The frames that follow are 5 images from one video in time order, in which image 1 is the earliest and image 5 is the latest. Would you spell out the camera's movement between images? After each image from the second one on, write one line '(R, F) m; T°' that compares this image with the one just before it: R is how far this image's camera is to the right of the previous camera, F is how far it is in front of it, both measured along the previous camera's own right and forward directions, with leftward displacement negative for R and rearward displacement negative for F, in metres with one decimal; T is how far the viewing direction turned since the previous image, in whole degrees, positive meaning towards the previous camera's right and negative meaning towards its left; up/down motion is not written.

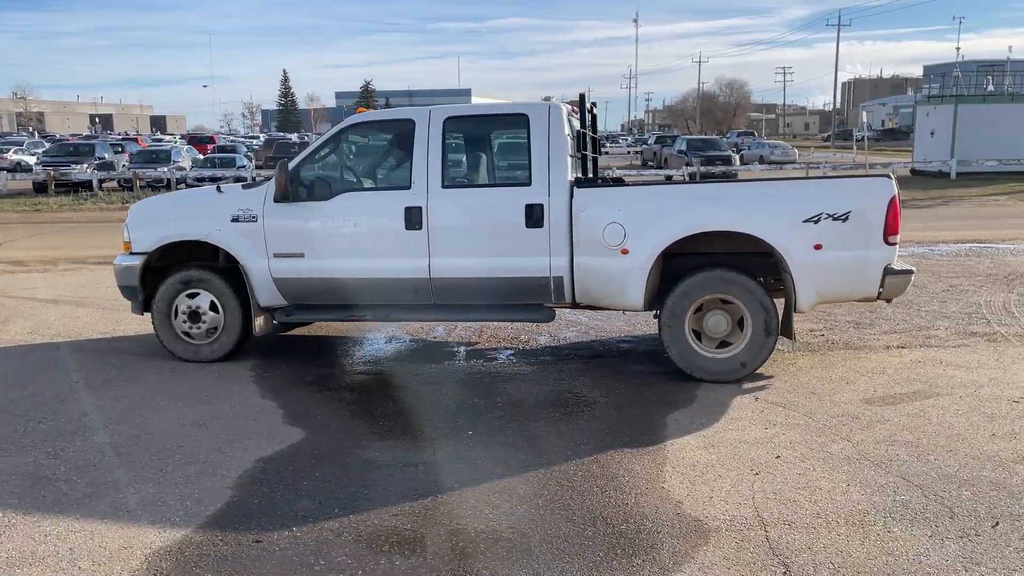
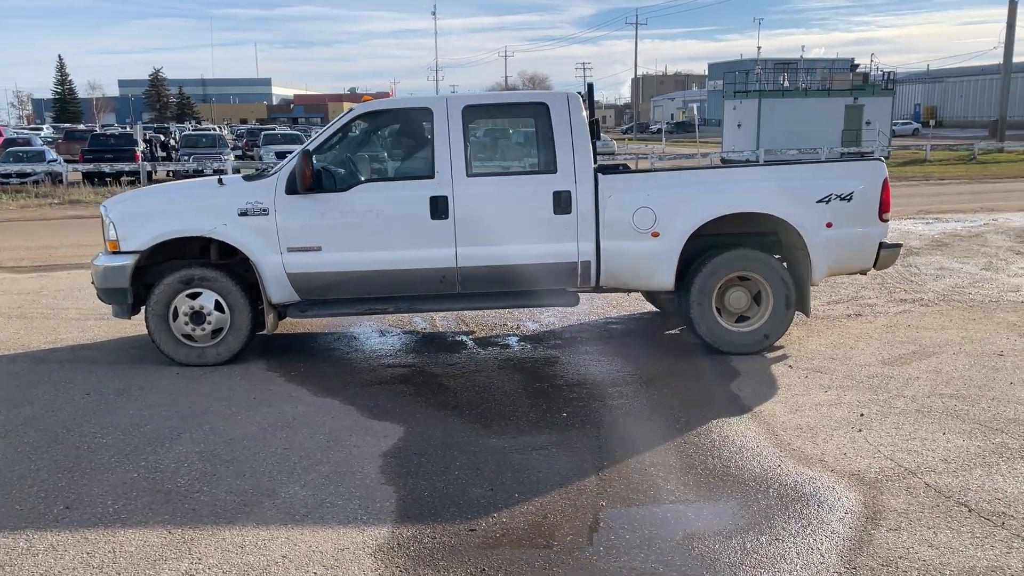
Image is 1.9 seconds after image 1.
(-1.7, +0.1) m; +12°
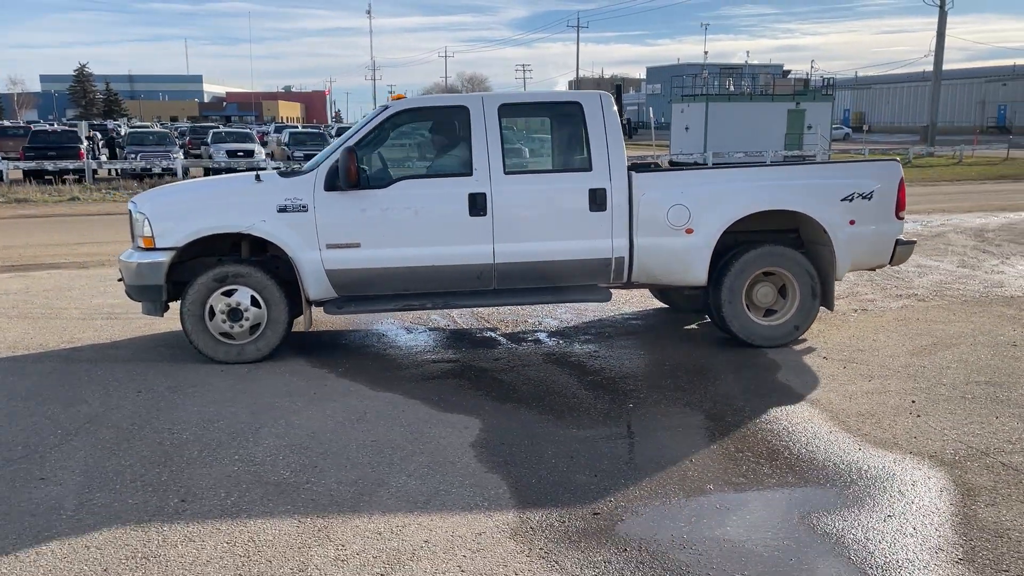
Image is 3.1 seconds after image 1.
(-0.8, -0.1) m; +4°
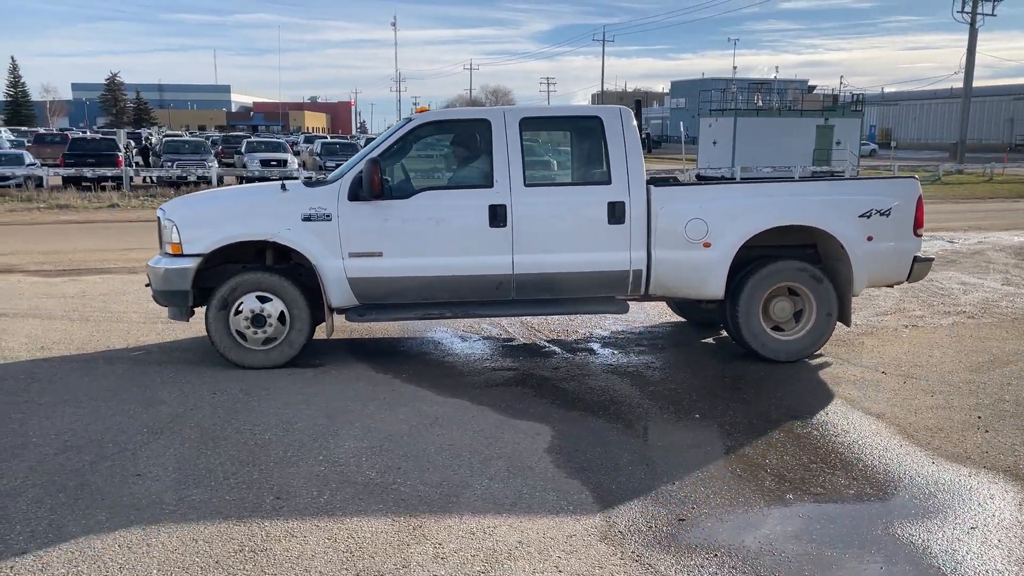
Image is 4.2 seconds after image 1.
(-0.3, -0.1) m; -1°
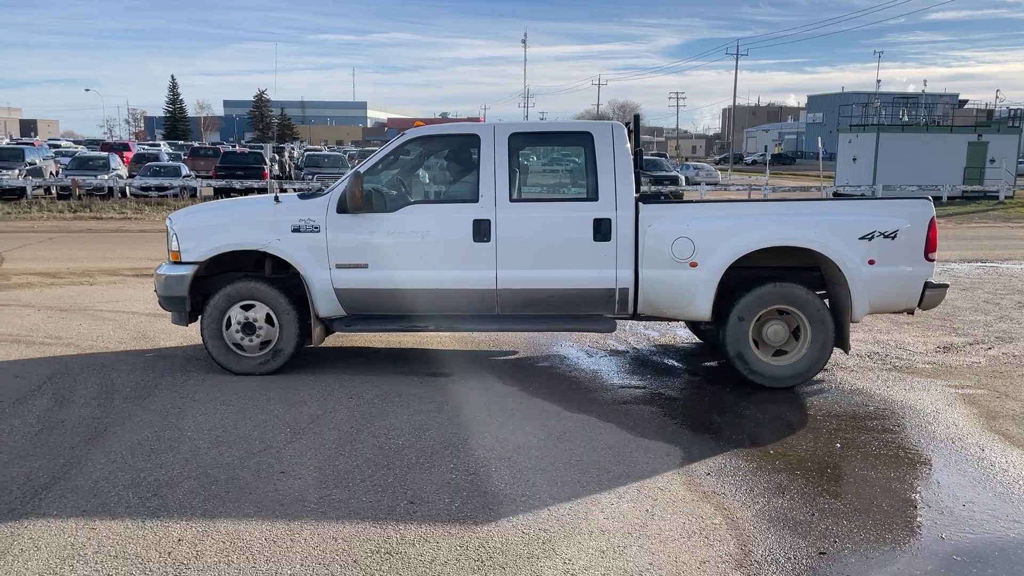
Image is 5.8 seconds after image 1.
(-0.1, 0.0) m; -8°
